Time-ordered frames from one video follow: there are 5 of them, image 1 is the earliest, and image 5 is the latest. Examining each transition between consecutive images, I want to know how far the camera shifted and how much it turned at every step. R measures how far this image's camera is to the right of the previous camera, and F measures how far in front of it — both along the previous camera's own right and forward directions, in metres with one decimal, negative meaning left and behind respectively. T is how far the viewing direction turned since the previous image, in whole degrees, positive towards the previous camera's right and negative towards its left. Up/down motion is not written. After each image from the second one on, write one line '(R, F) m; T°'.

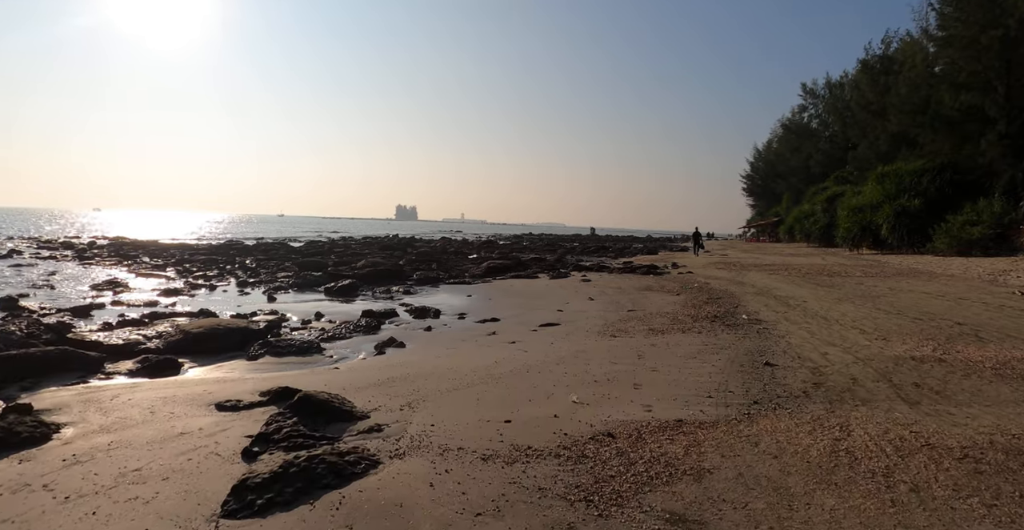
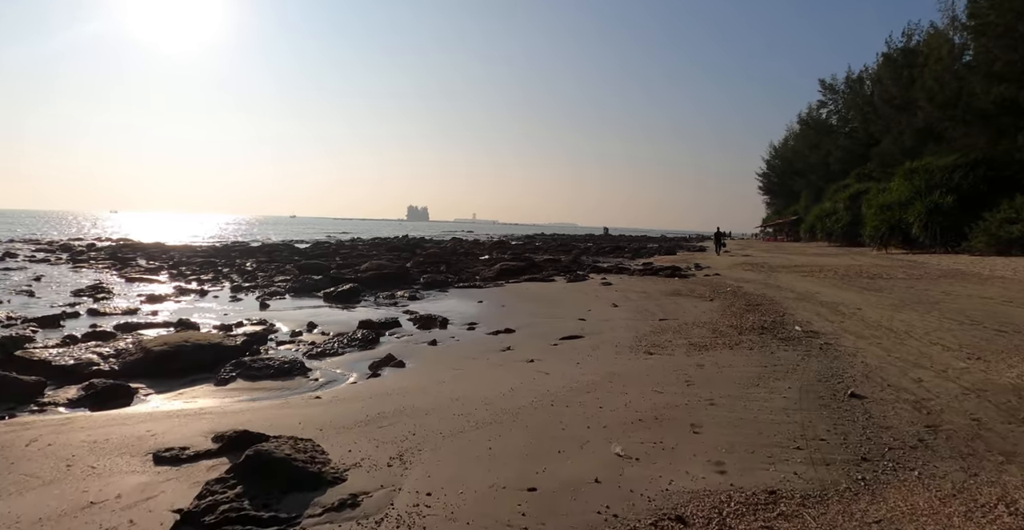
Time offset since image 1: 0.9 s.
(-0.1, +1.8) m; -1°
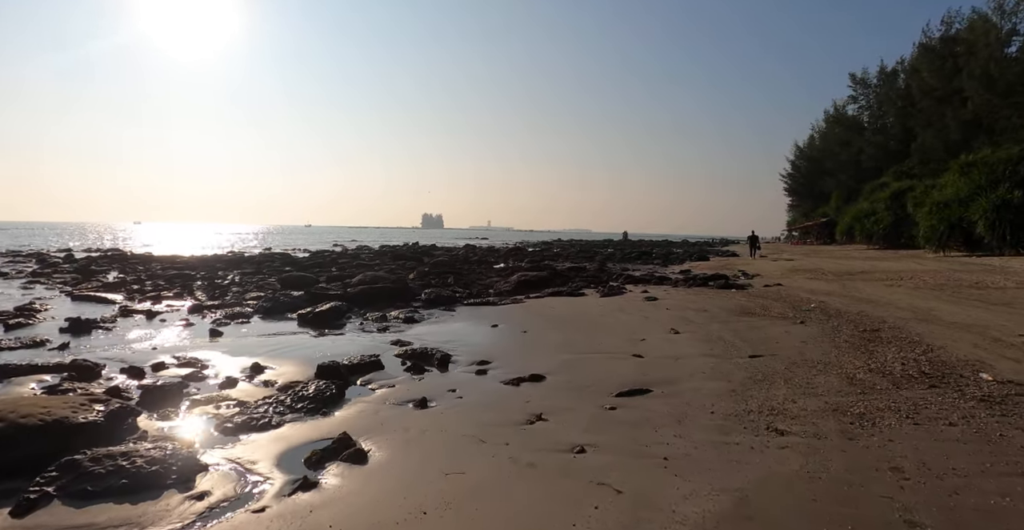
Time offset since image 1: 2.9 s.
(-0.2, +4.1) m; -1°
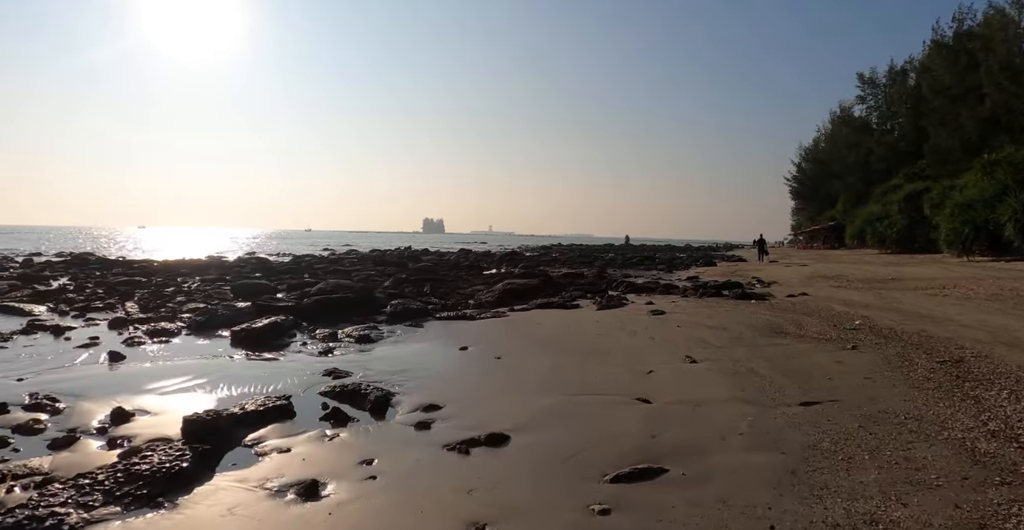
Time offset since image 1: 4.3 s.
(+0.5, +2.7) m; 0°
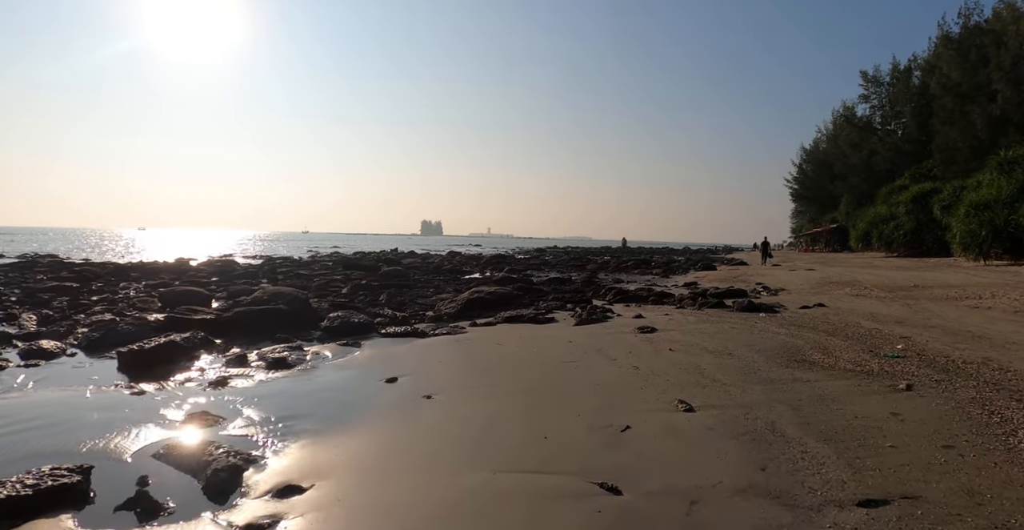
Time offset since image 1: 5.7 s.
(+0.7, +2.5) m; 0°
